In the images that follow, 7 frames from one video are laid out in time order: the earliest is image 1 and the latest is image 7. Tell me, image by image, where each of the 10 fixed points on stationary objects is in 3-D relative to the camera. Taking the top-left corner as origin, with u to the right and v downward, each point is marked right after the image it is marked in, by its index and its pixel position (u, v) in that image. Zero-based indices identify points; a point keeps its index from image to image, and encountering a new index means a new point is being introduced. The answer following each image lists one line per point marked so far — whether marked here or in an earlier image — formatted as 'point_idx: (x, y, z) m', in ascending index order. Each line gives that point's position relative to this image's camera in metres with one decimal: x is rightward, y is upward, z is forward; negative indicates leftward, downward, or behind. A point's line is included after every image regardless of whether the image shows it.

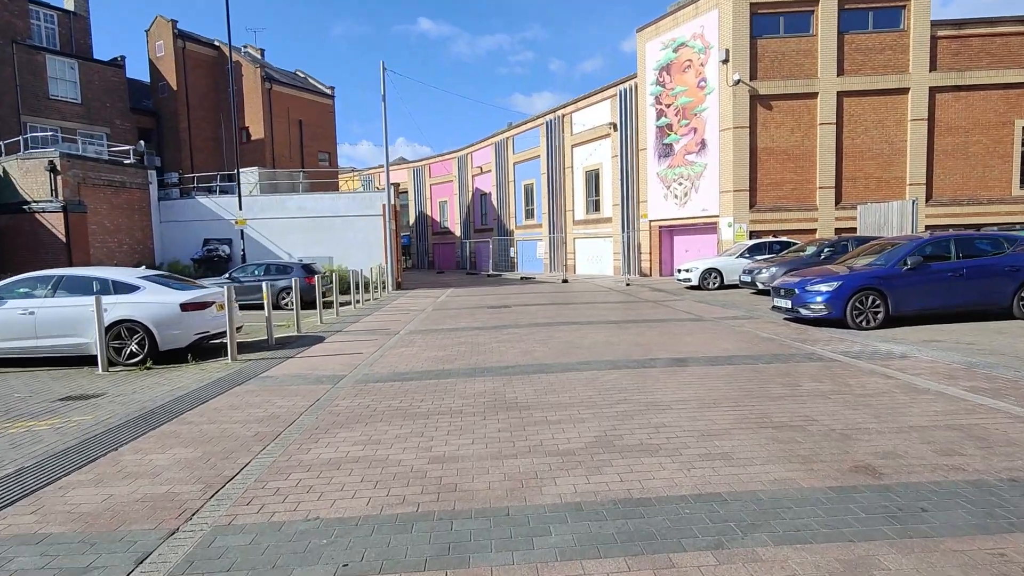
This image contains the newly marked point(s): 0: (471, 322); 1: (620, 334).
0: (-1.0, -0.8, +12.6) m
1: (+2.0, -0.9, +10.0) m
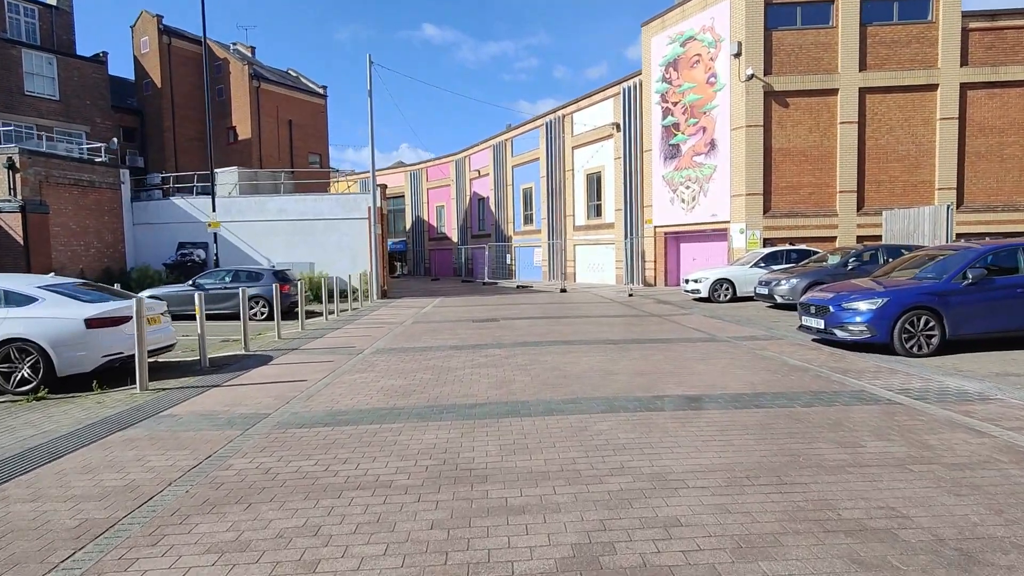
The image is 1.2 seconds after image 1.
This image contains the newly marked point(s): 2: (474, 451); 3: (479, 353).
0: (-1.3, -1.1, +11.0) m
1: (+1.7, -1.1, +8.4) m
2: (-0.3, -1.4, +4.6) m
3: (-0.6, -1.2, +9.4) m
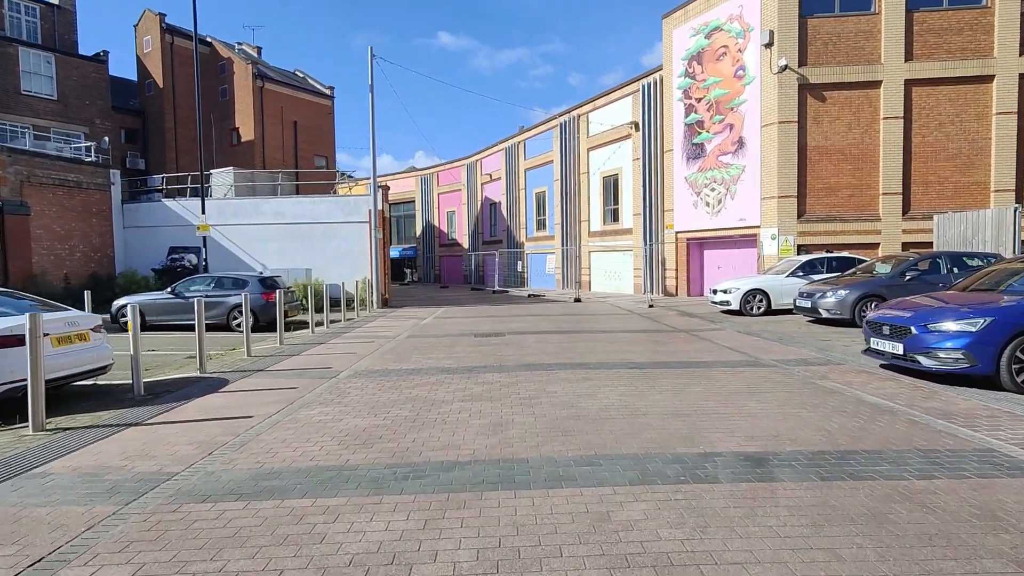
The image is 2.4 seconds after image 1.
0: (-1.2, -1.3, +9.4) m
1: (+1.7, -1.3, +6.7) m
2: (-0.4, -1.6, +3.0) m
3: (-0.6, -1.3, +7.7) m
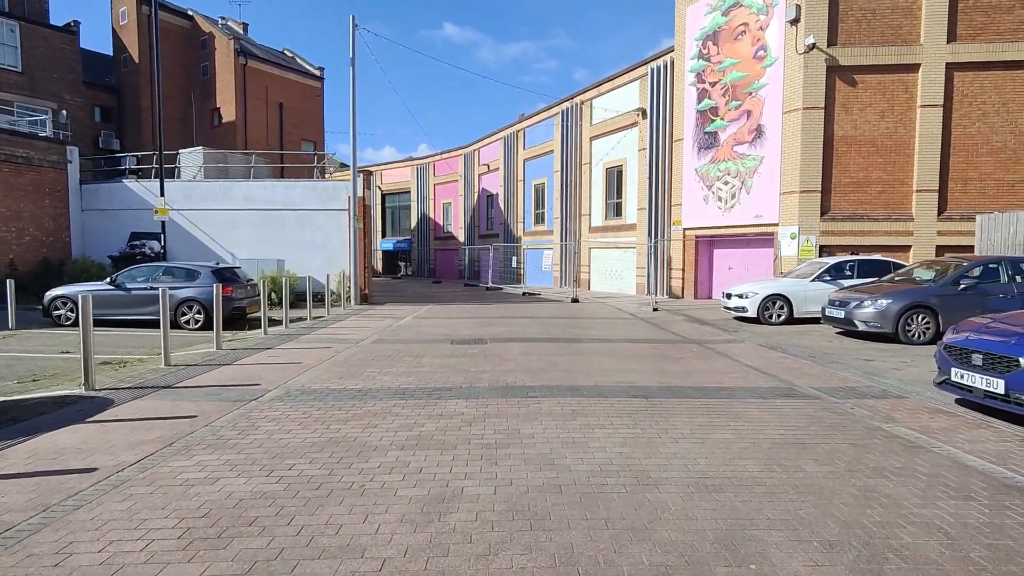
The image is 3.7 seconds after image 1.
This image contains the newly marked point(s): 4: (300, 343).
0: (-1.6, -1.3, +7.6) m
1: (+1.3, -1.4, +4.9) m
2: (-0.8, -1.6, +1.2) m
3: (-0.9, -1.4, +5.9) m
4: (-4.3, -1.1, +10.7) m
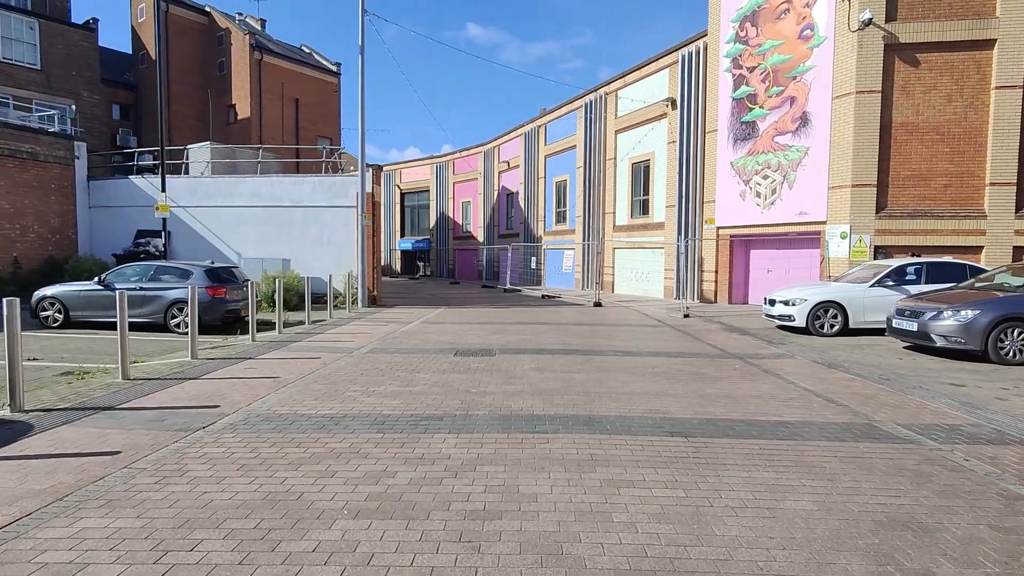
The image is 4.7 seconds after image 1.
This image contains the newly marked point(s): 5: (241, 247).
0: (-1.5, -1.3, +6.3) m
1: (+1.3, -1.5, +3.5) m
2: (-1.0, -1.7, -0.1) m
3: (-0.9, -1.4, +4.7) m
4: (-4.1, -1.2, +9.6) m
5: (-9.7, +1.5, +18.7) m
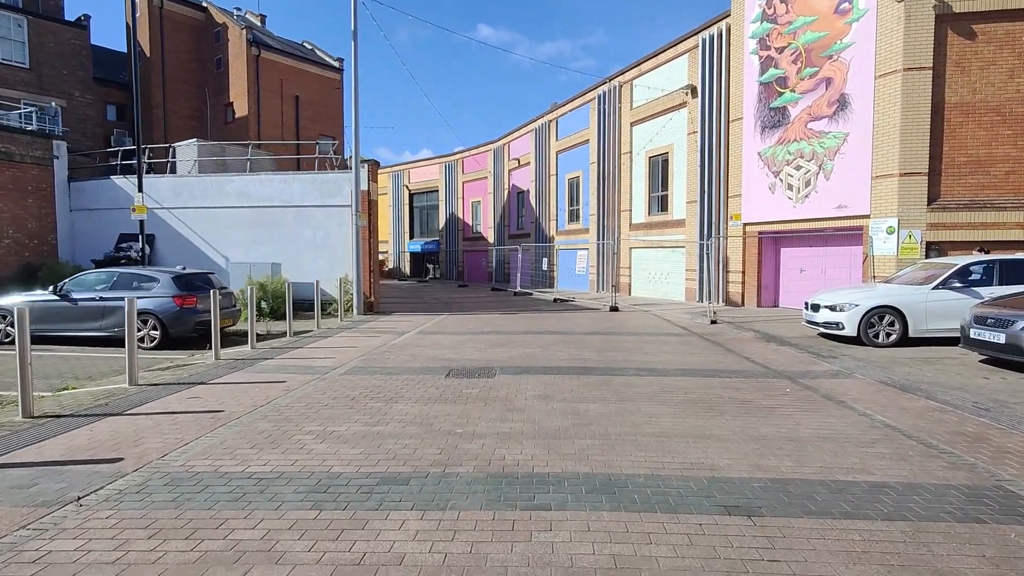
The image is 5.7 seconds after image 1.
0: (-1.6, -1.5, +4.9) m
1: (+1.2, -1.6, +2.0) m
2: (-1.2, -1.8, -1.6) m
3: (-1.0, -1.6, +3.2) m
4: (-4.1, -1.3, +8.2) m
5: (-9.4, +1.2, +17.5) m
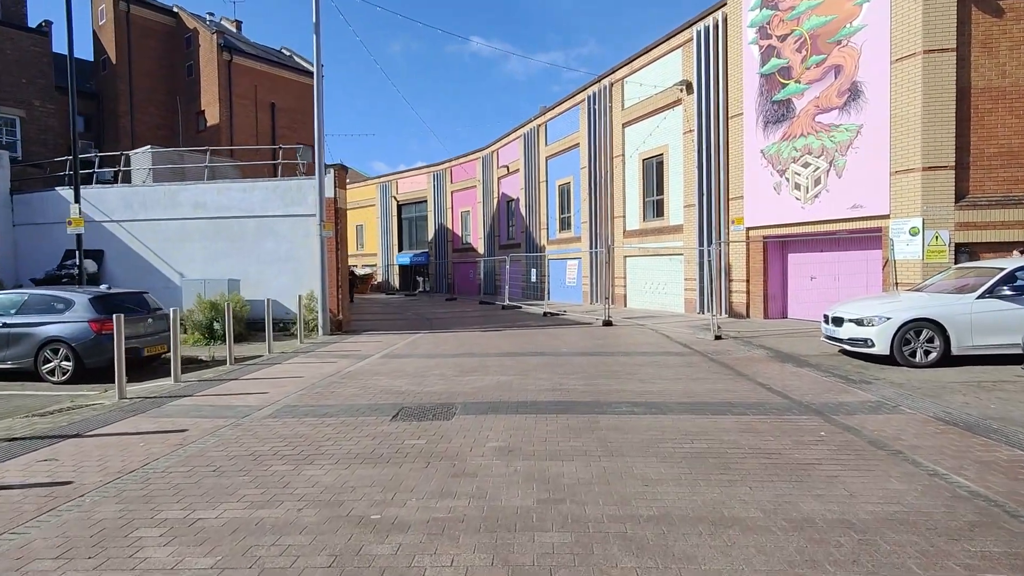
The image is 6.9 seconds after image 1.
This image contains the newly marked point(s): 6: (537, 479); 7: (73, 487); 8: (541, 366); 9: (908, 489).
0: (-2.0, -1.7, +3.3) m
1: (+0.8, -1.7, +0.4) m
2: (-1.6, -1.8, -3.2) m
3: (-1.4, -1.7, +1.6) m
4: (-4.5, -1.6, +6.6) m
5: (-10.0, +0.6, +15.9) m
6: (+0.2, -1.6, +4.4) m
7: (-3.8, -1.7, +4.5) m
8: (+0.5, -1.4, +9.7) m
9: (+3.2, -1.6, +4.2) m
